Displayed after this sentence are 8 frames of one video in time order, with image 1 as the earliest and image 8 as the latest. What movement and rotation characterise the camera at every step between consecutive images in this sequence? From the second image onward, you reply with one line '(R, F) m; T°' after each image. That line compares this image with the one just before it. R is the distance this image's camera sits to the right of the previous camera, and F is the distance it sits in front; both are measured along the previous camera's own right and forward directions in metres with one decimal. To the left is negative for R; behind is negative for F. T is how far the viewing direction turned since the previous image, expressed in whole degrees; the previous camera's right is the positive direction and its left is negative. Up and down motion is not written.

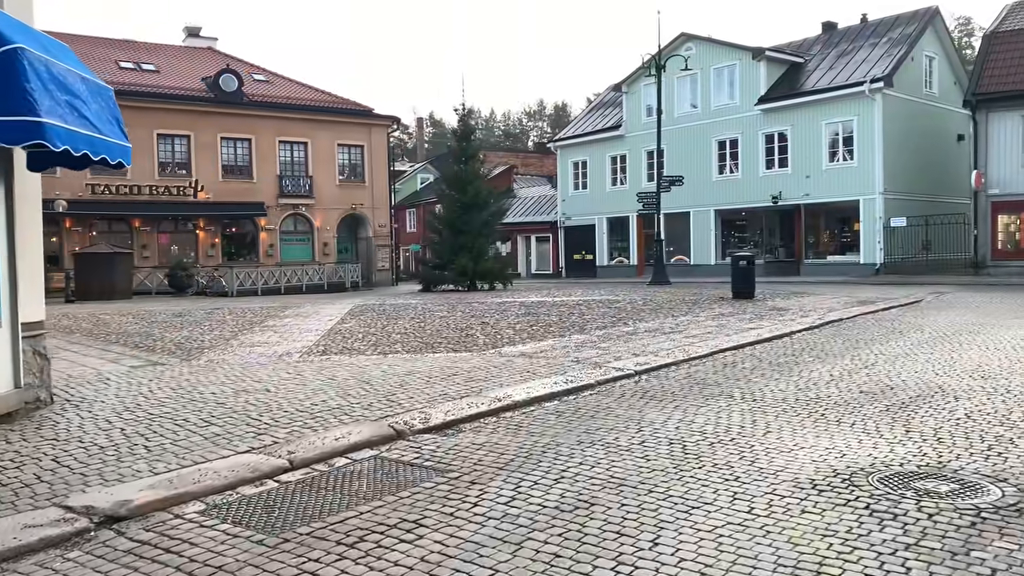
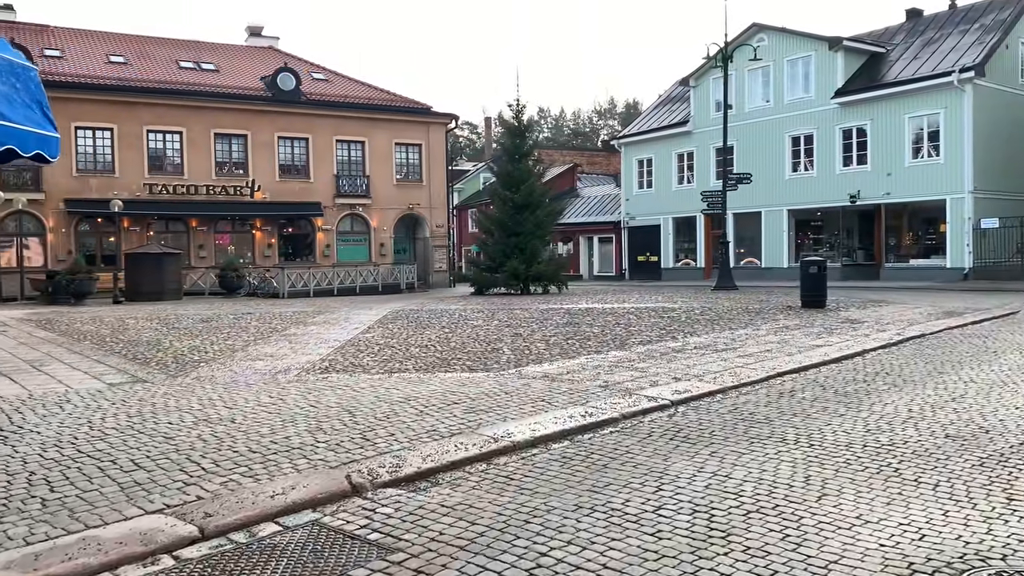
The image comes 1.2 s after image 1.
(+0.5, +1.3) m; -5°
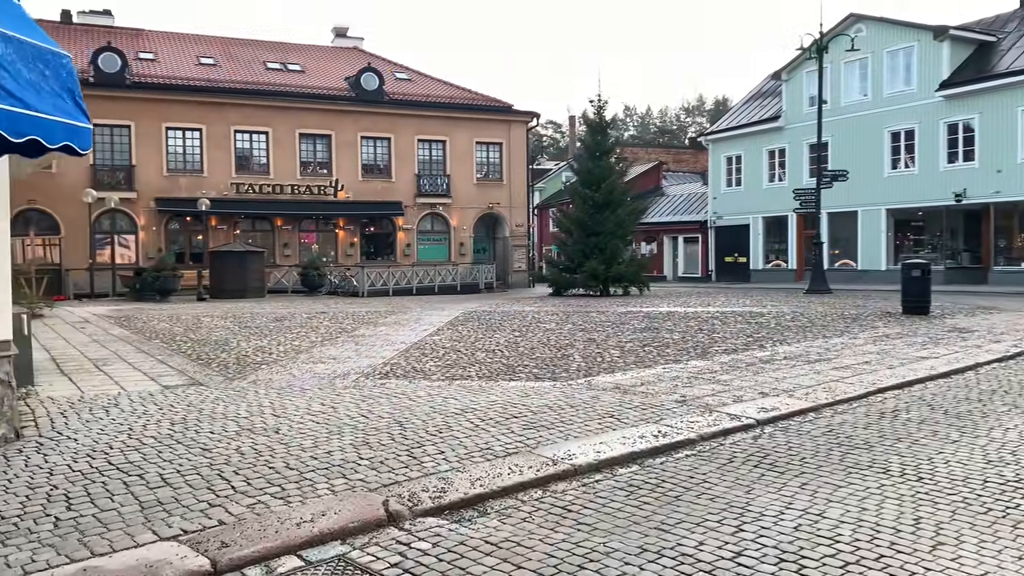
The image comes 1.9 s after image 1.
(+0.1, +0.6) m; -6°
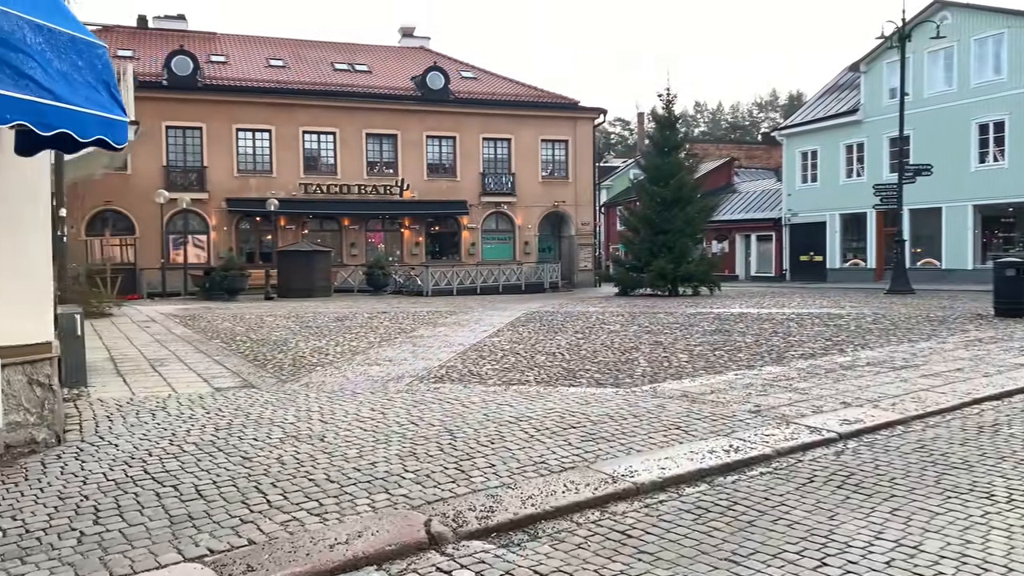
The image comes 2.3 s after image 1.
(+0.1, +0.4) m; -4°
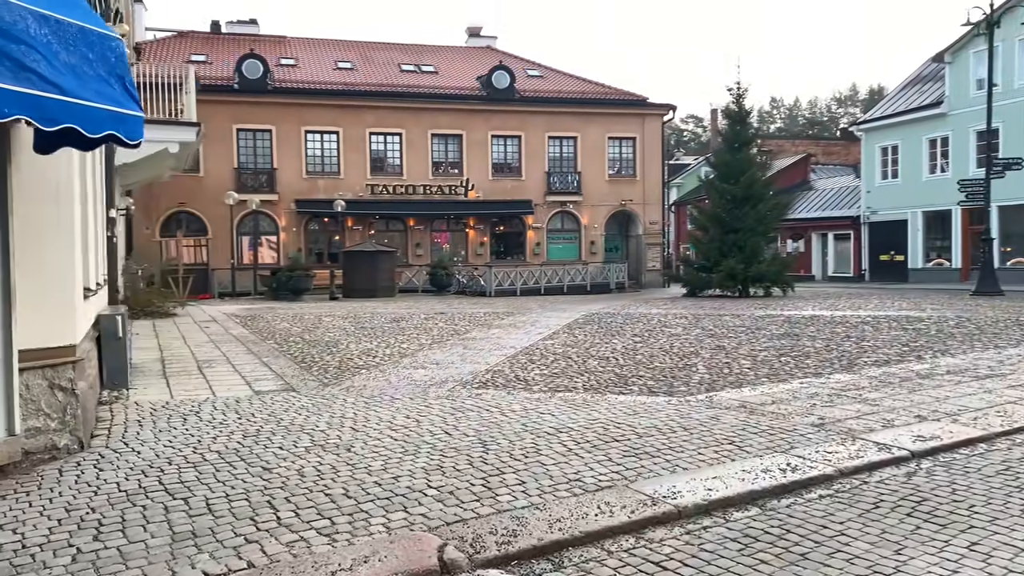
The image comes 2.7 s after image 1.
(+0.2, +0.4) m; -5°
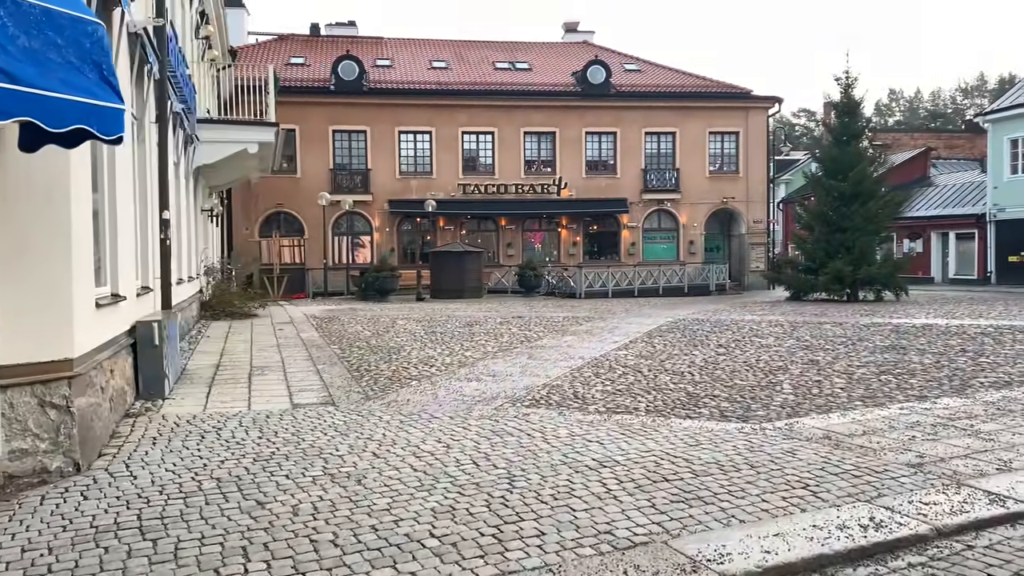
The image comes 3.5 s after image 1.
(+0.4, +0.8) m; -7°
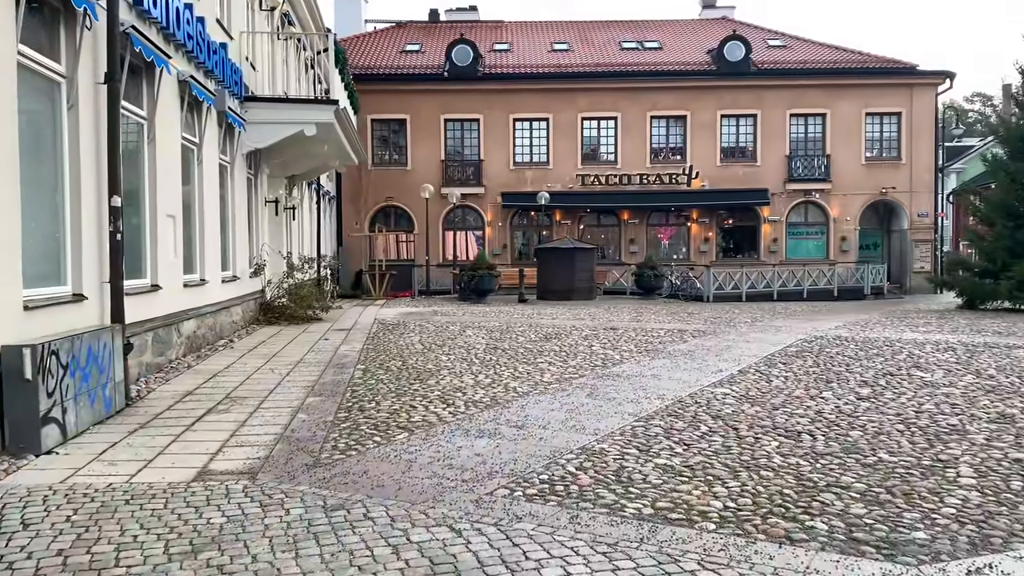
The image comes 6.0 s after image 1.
(+0.8, +2.8) m; -10°
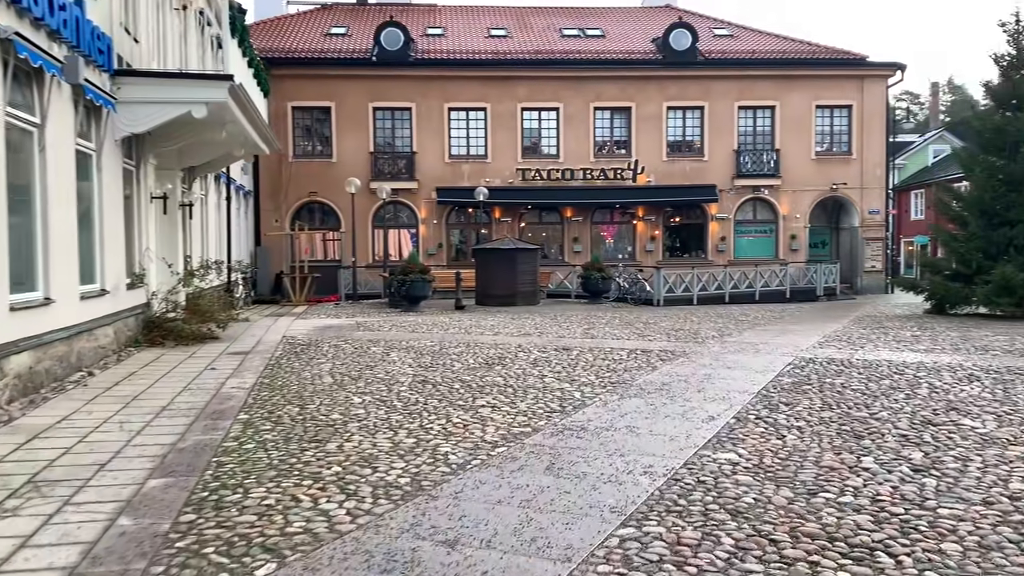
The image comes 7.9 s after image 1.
(+0.1, +2.2) m; +4°
